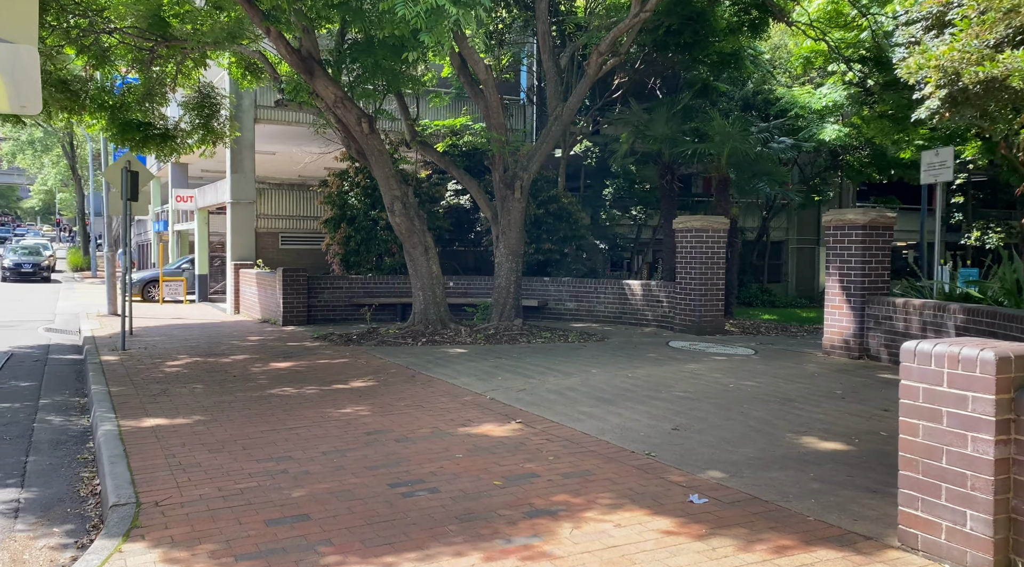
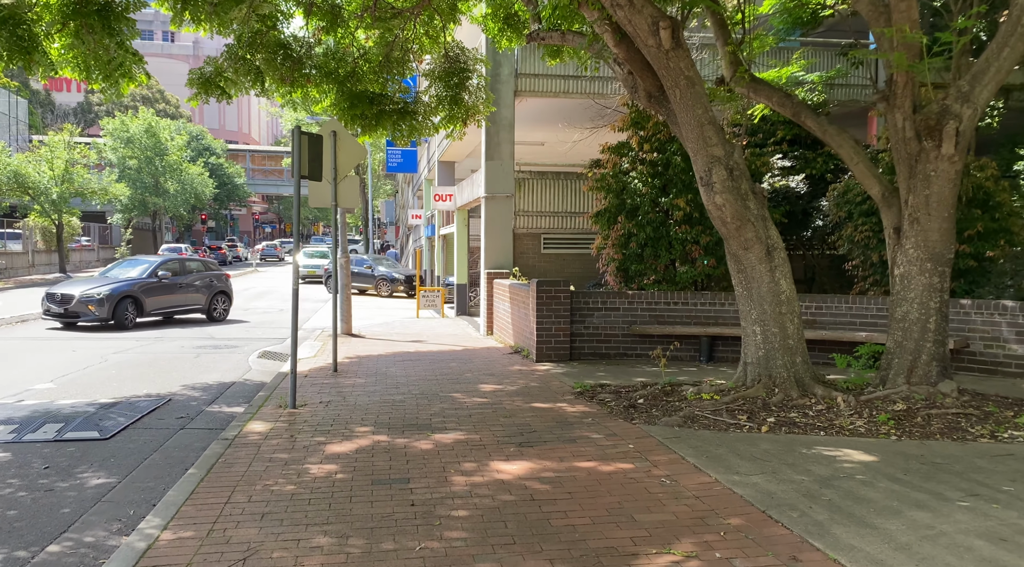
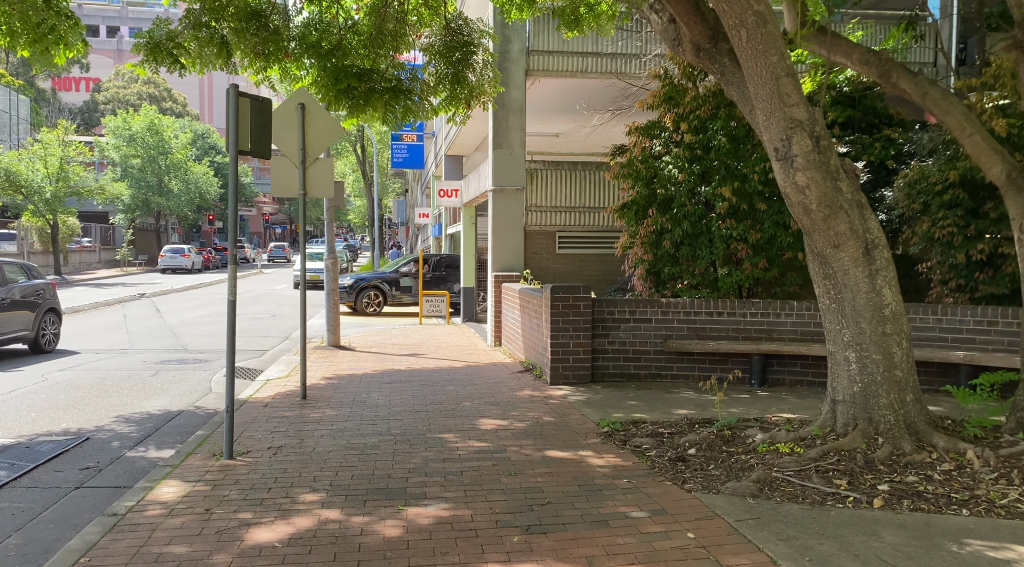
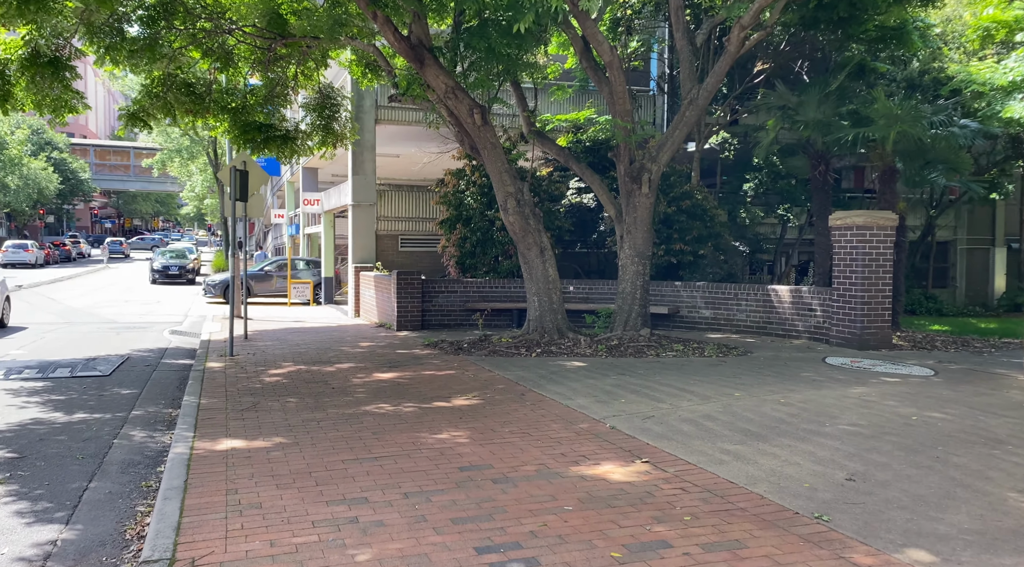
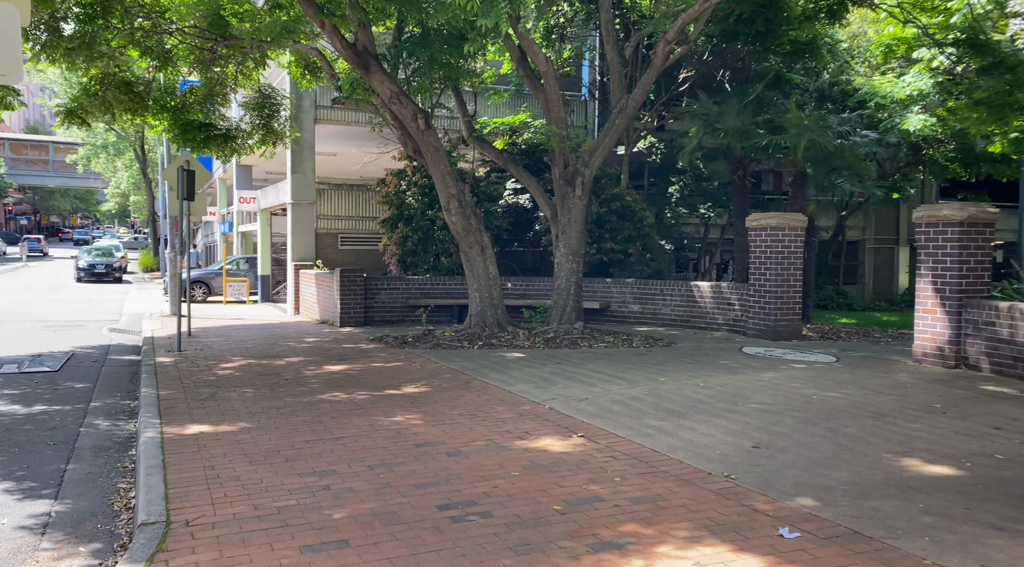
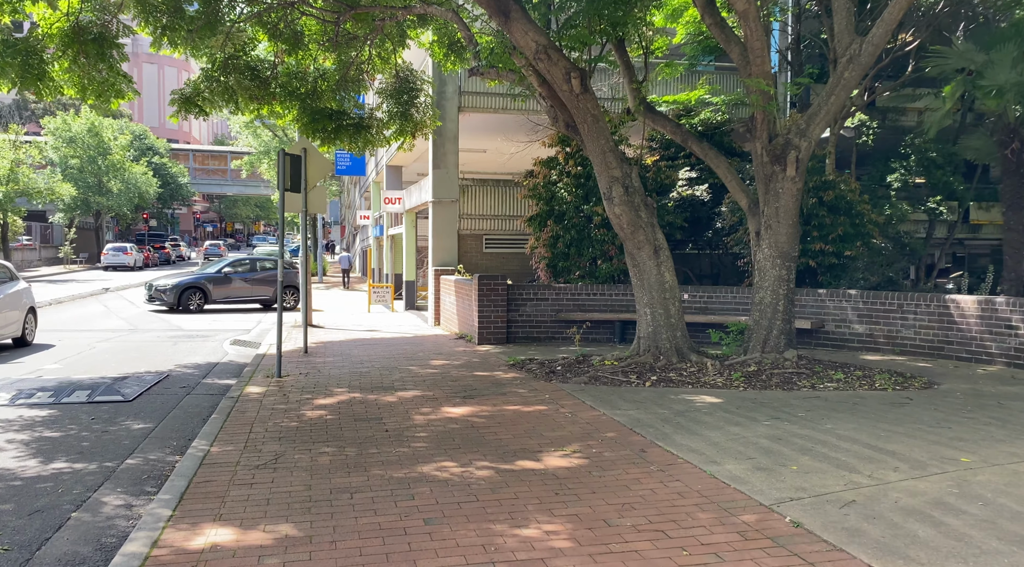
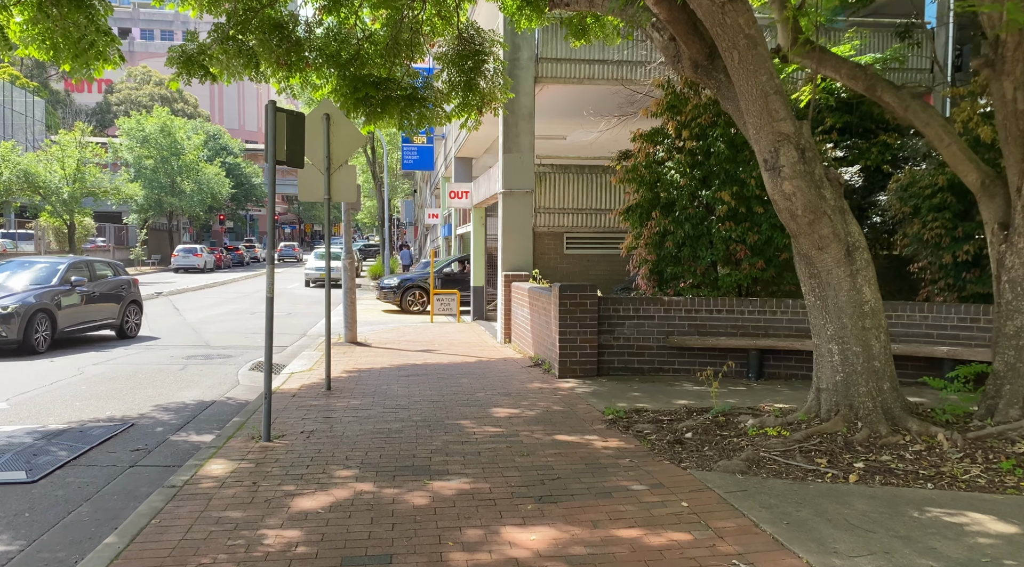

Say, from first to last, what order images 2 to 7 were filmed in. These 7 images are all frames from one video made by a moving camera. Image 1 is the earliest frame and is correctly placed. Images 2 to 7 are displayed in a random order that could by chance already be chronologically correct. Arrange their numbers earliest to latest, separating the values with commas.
5, 4, 6, 2, 7, 3
